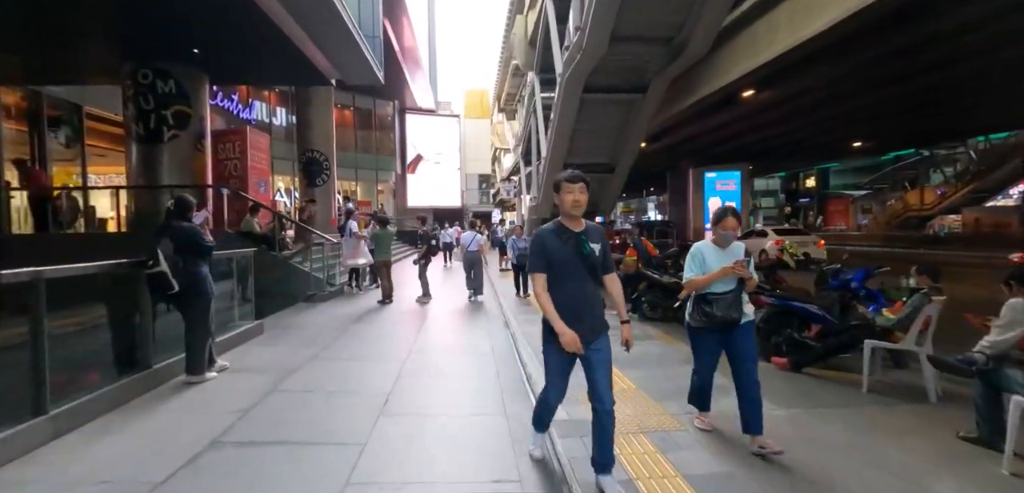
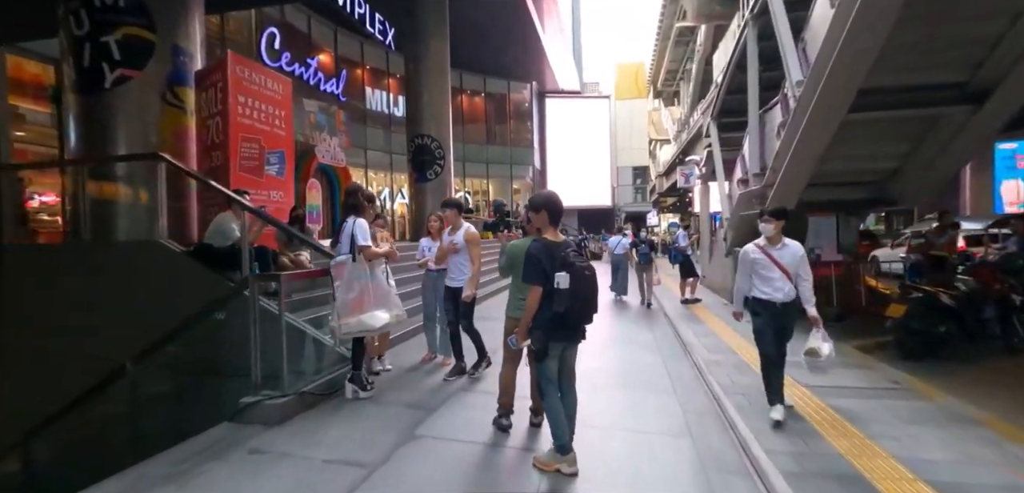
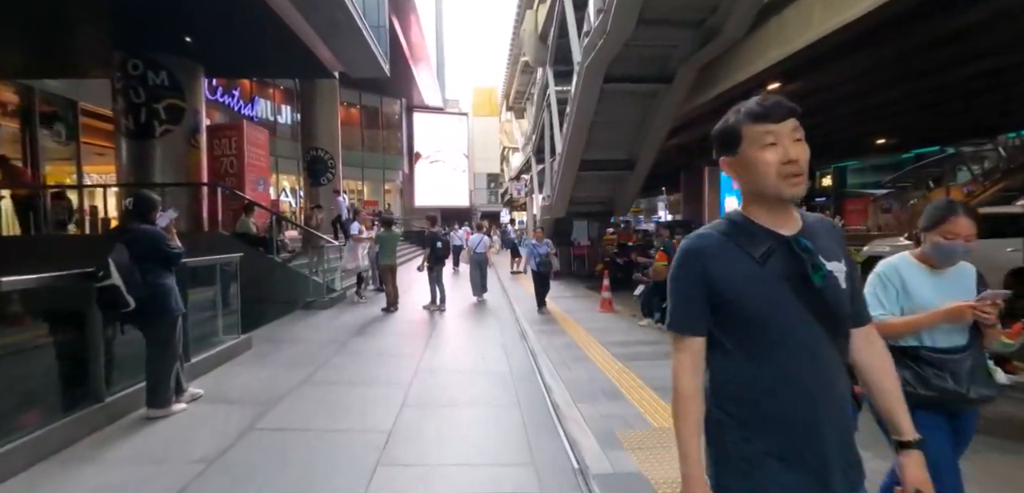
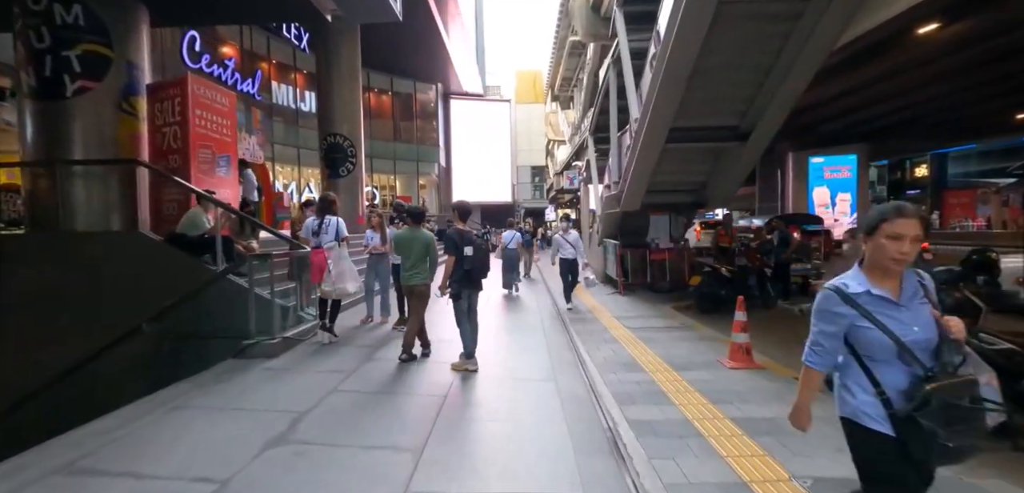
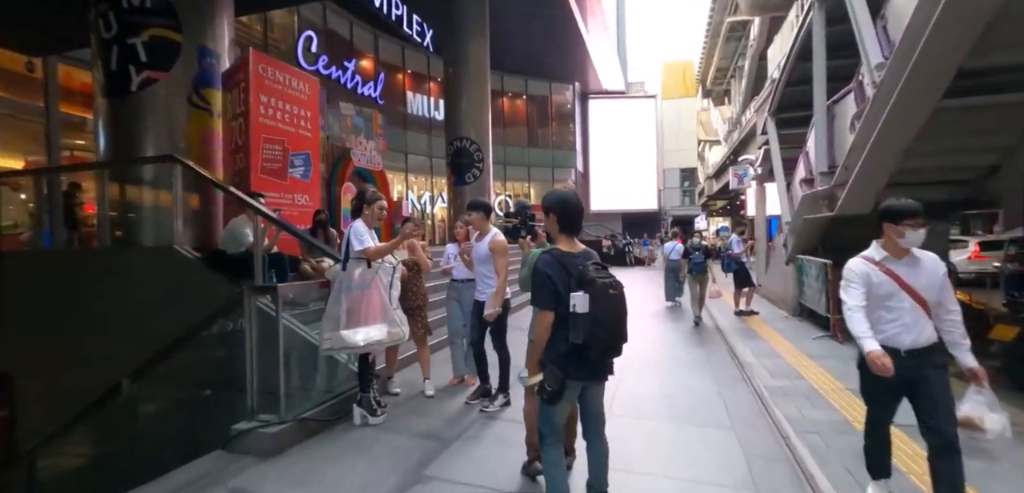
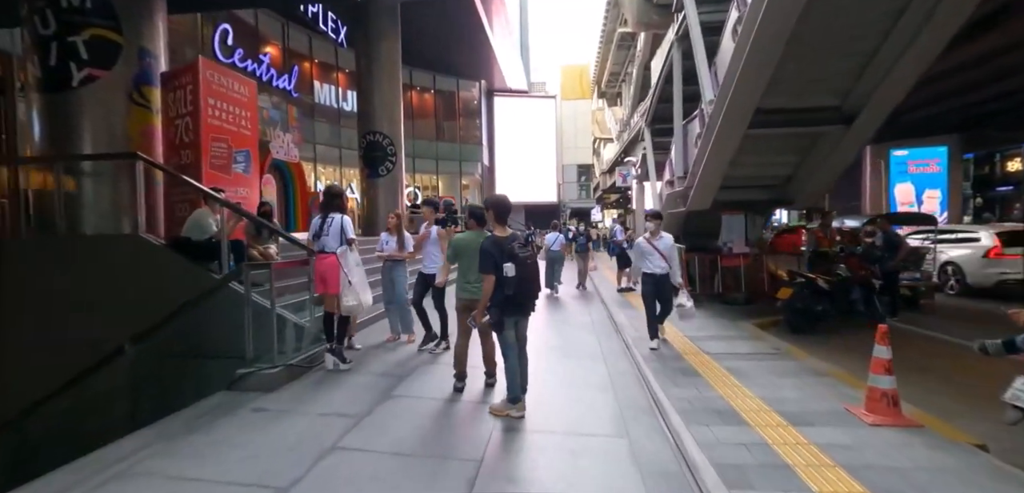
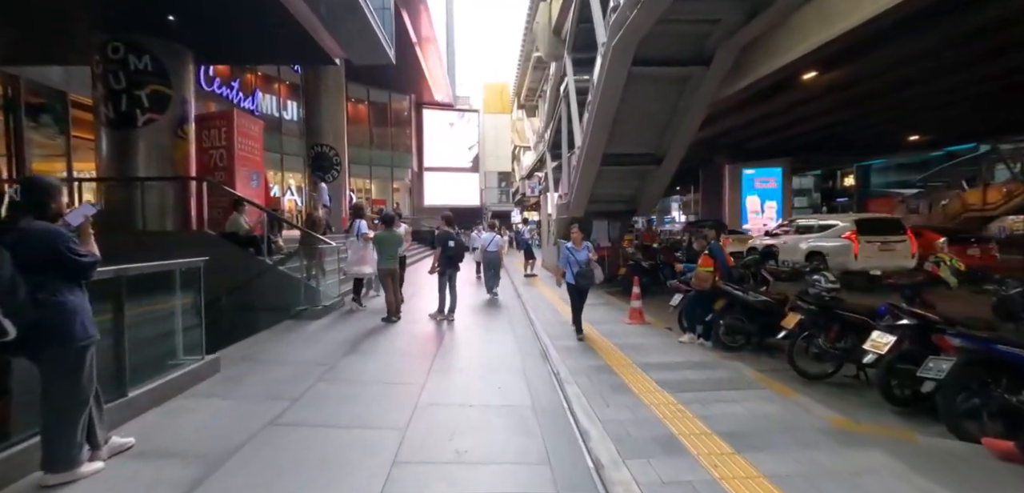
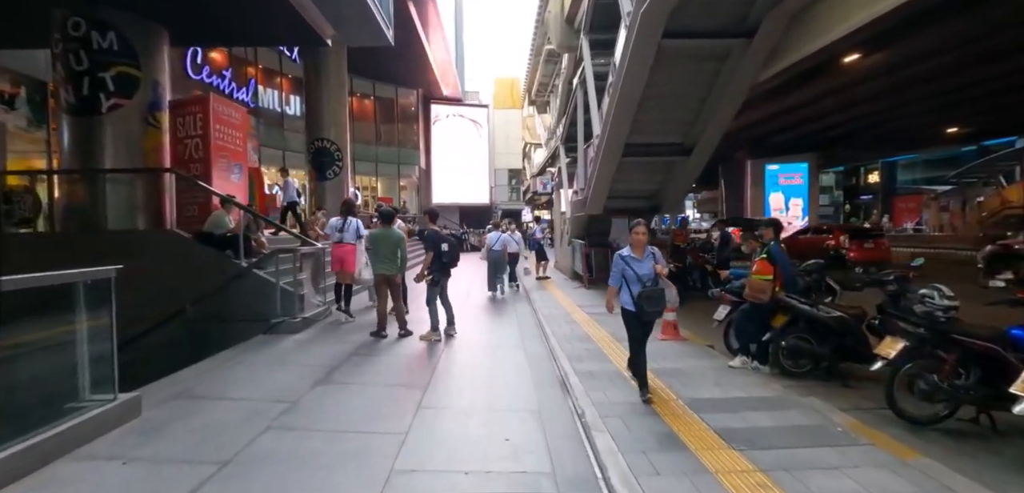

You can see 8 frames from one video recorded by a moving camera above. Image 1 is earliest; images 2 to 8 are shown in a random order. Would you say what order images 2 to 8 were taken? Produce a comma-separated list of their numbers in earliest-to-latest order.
3, 7, 8, 4, 6, 2, 5
